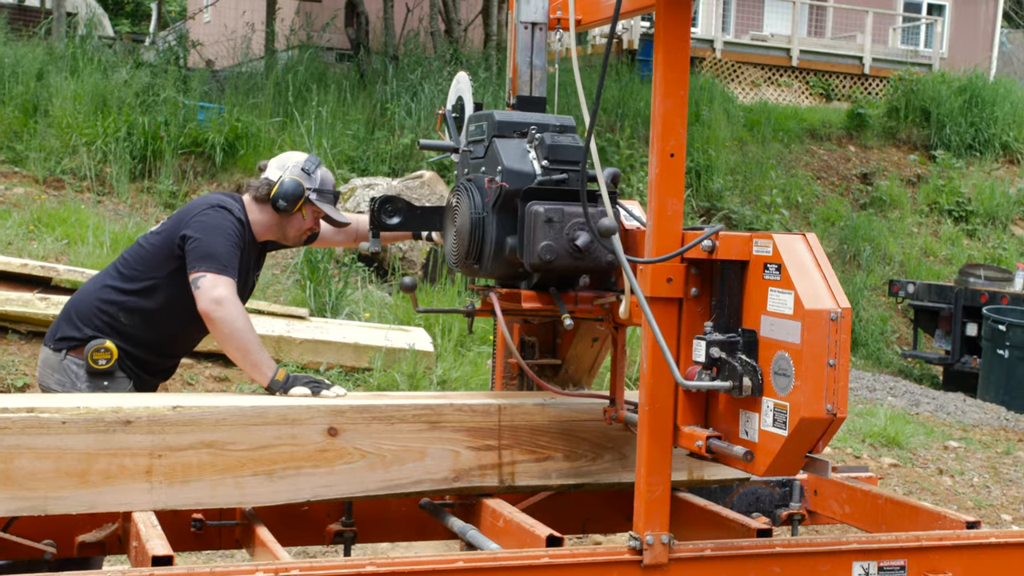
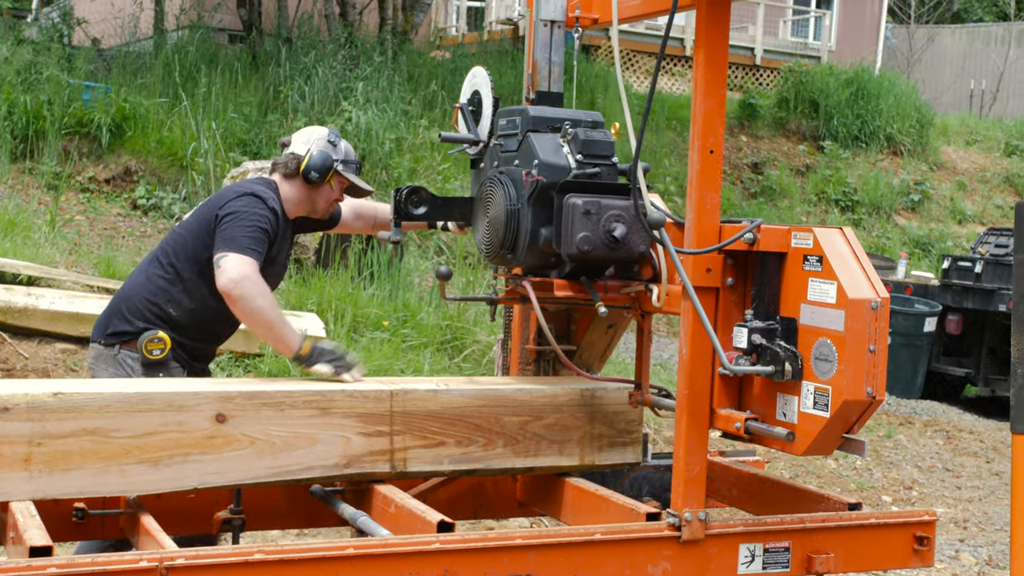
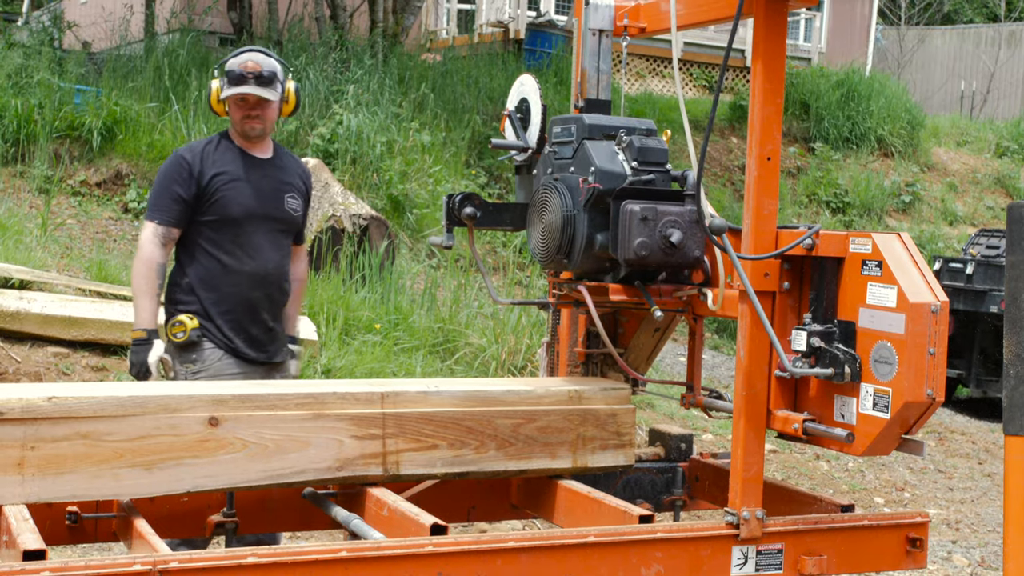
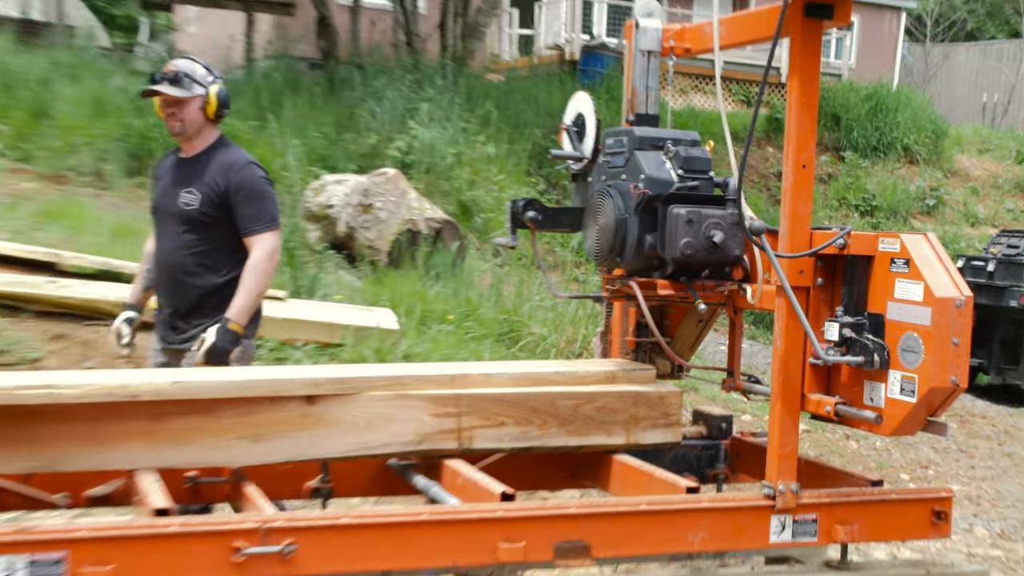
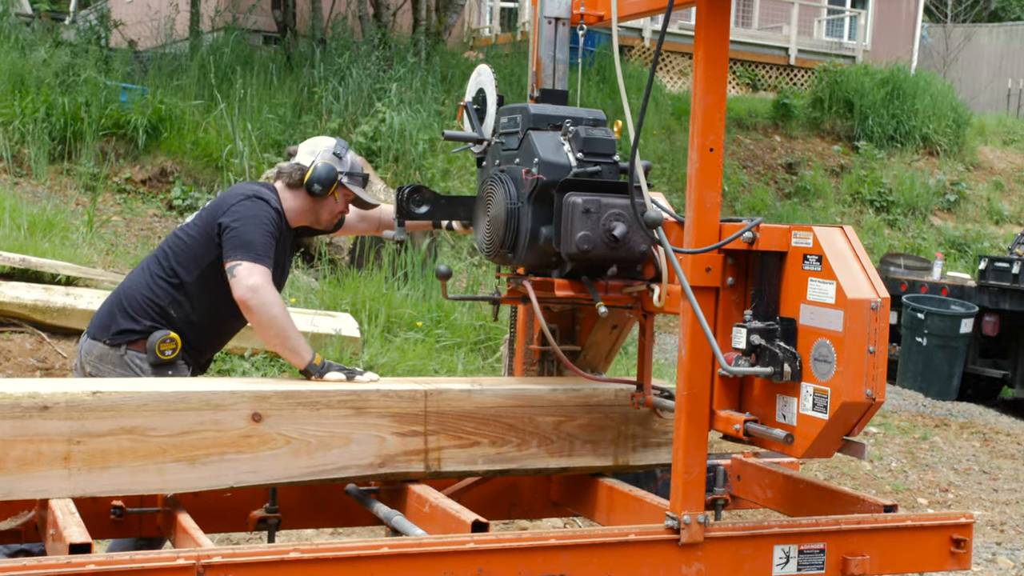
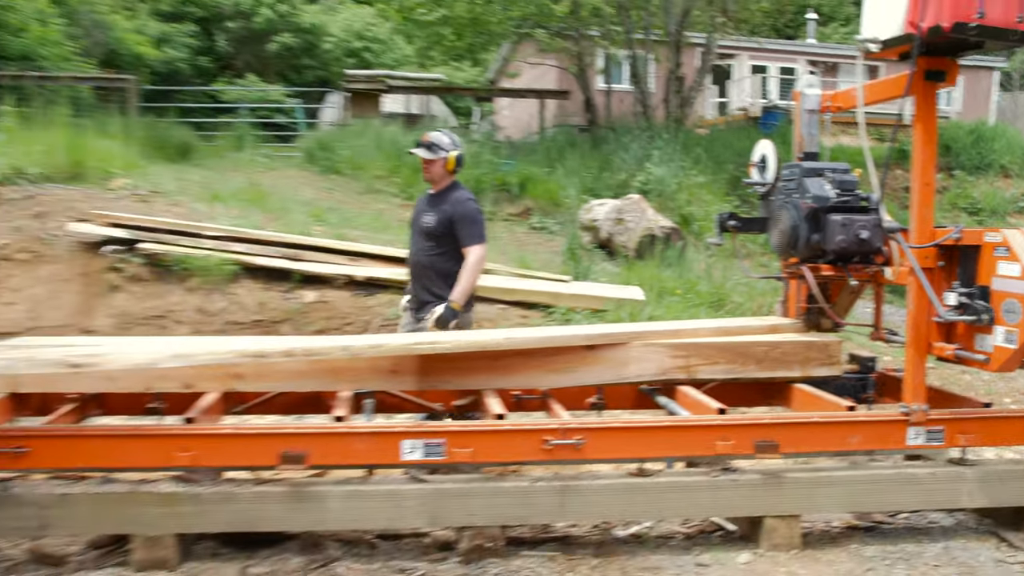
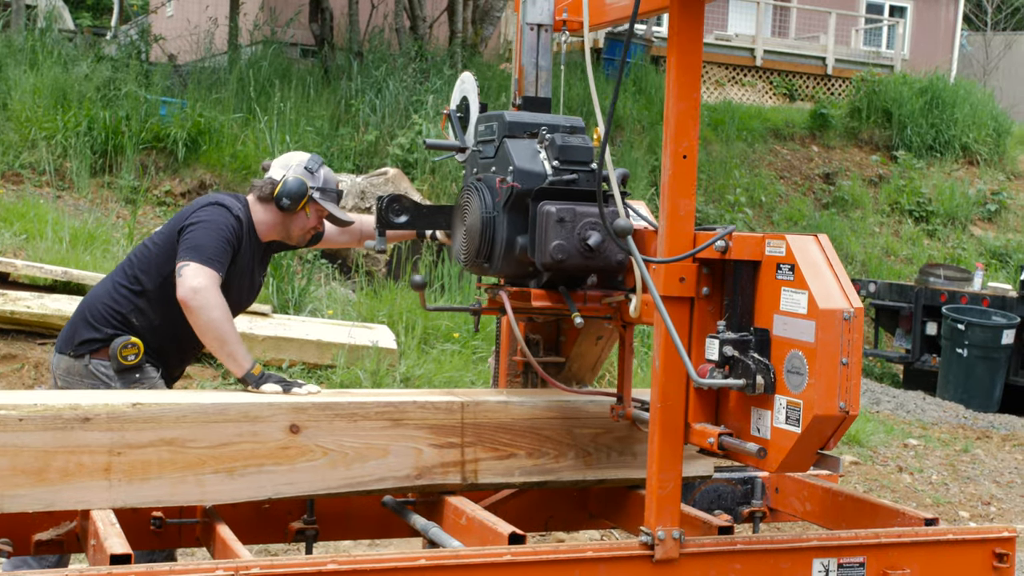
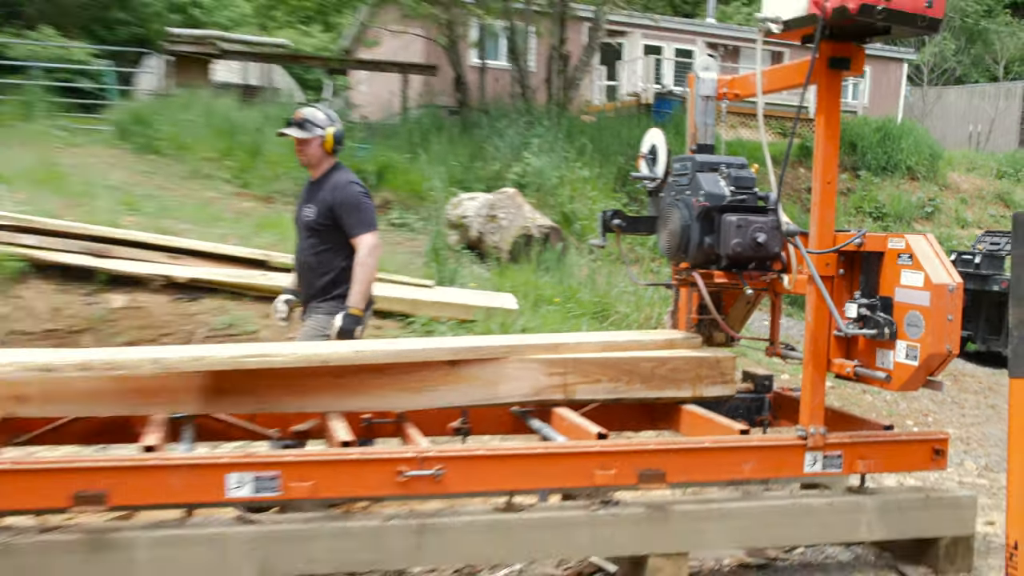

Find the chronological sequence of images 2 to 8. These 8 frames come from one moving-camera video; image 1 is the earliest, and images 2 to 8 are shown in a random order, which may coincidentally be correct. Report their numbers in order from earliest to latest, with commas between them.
7, 5, 2, 3, 4, 8, 6
